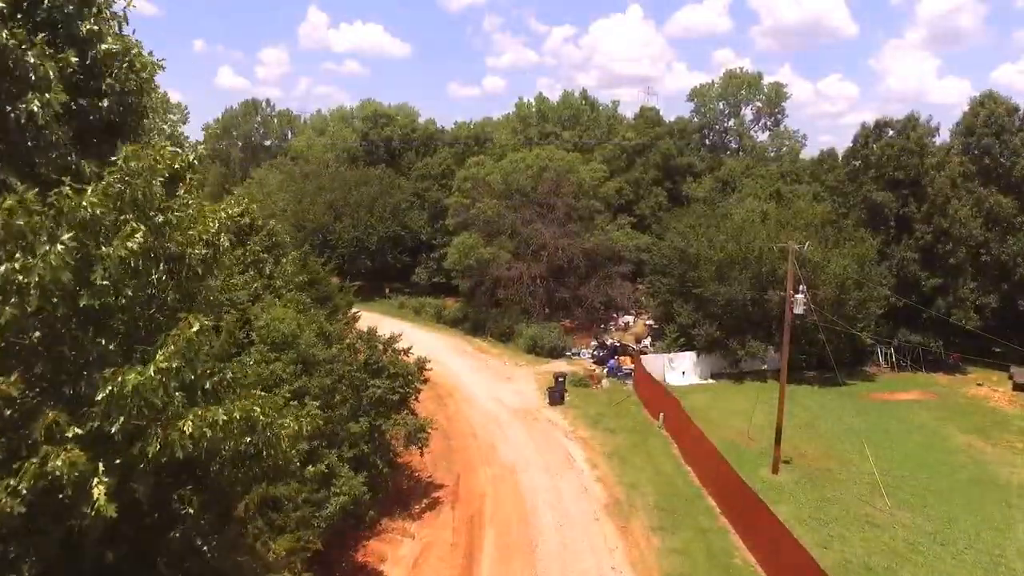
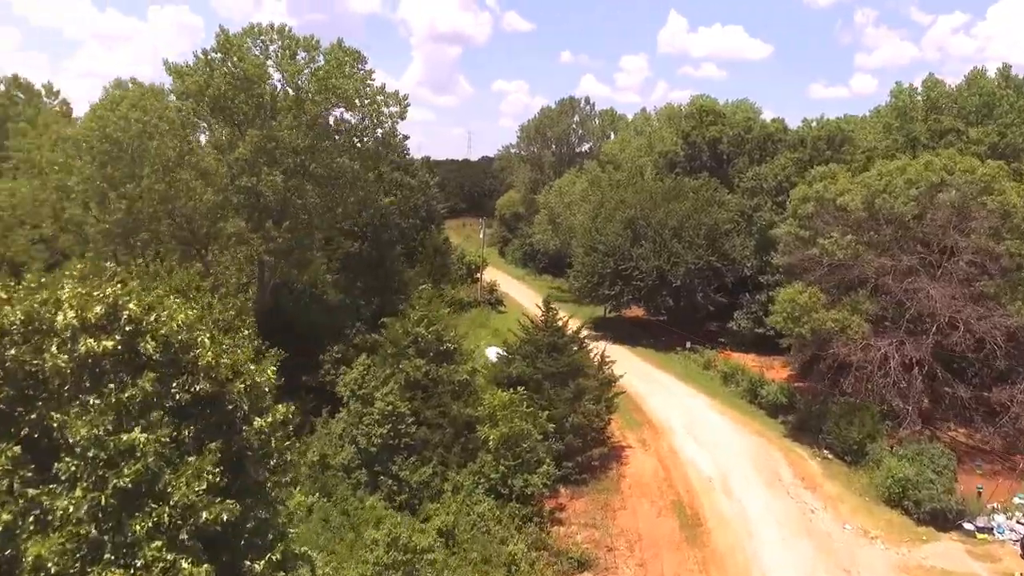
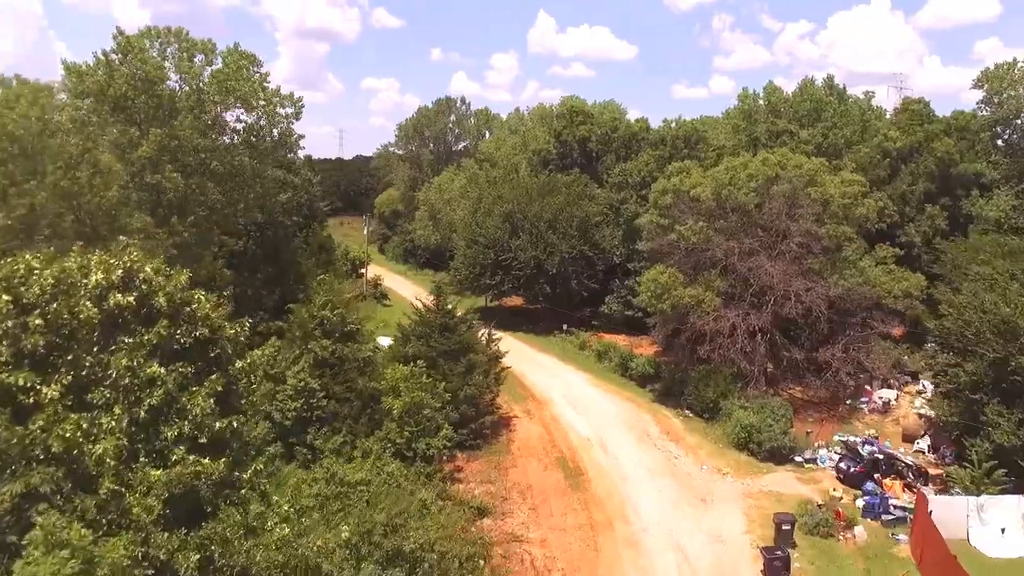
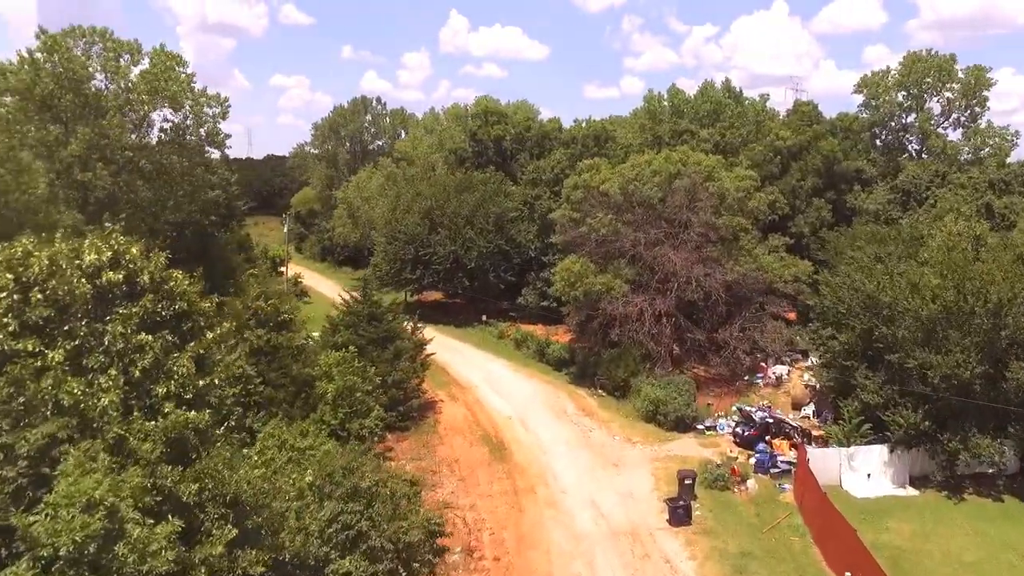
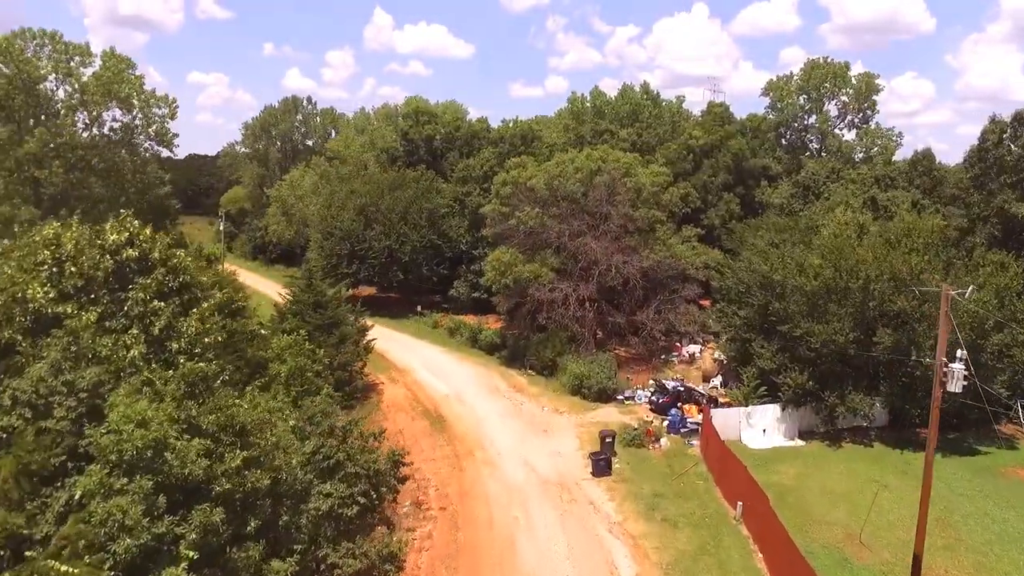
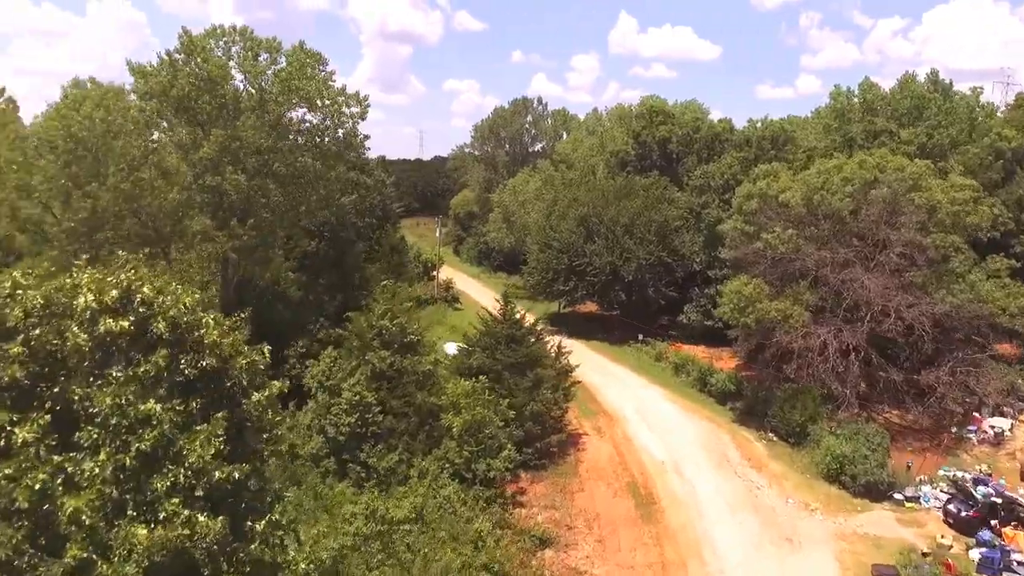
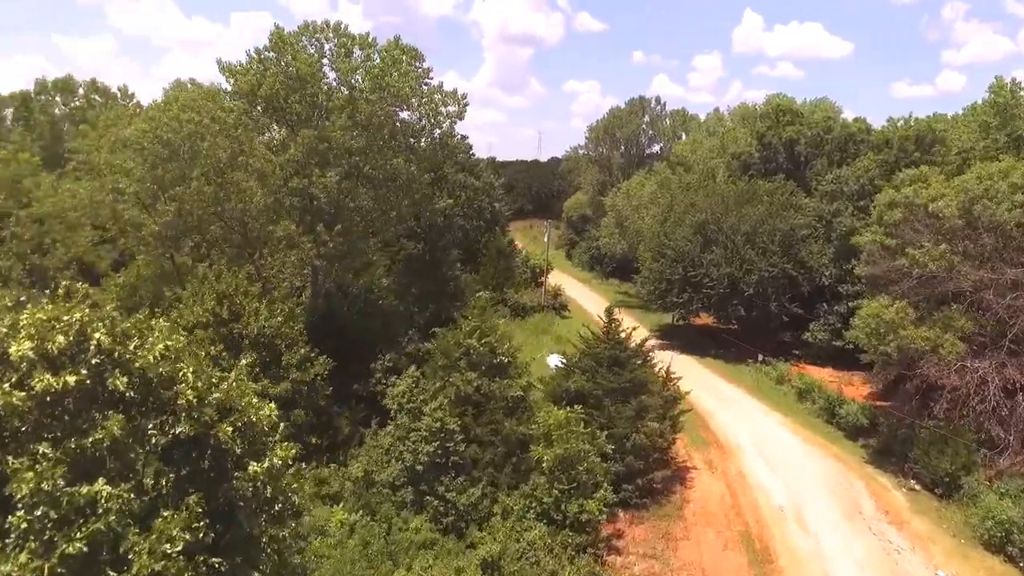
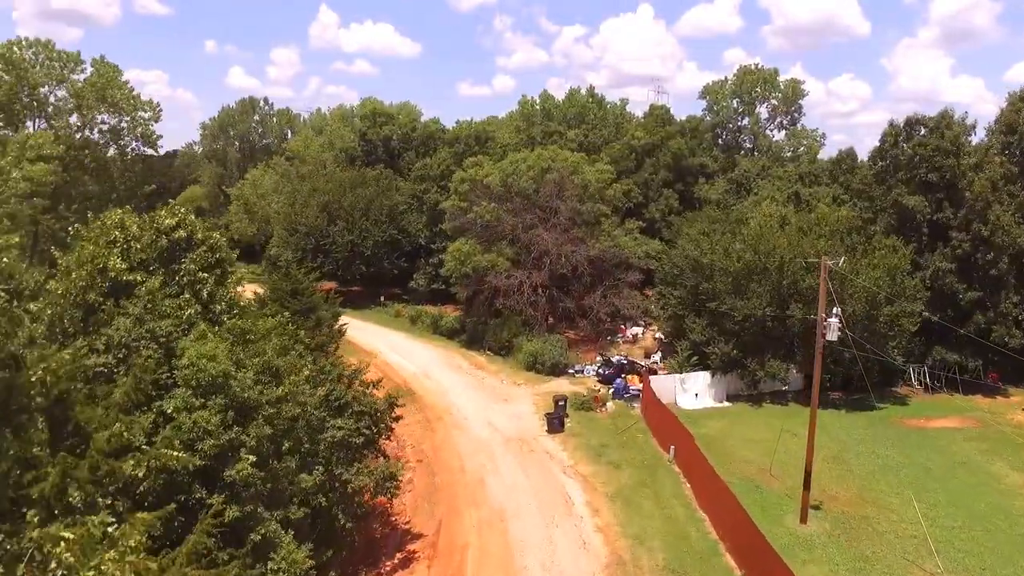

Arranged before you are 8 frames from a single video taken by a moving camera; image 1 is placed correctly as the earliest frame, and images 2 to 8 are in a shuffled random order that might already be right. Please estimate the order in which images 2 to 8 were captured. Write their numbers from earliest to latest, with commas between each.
8, 5, 4, 3, 6, 2, 7
